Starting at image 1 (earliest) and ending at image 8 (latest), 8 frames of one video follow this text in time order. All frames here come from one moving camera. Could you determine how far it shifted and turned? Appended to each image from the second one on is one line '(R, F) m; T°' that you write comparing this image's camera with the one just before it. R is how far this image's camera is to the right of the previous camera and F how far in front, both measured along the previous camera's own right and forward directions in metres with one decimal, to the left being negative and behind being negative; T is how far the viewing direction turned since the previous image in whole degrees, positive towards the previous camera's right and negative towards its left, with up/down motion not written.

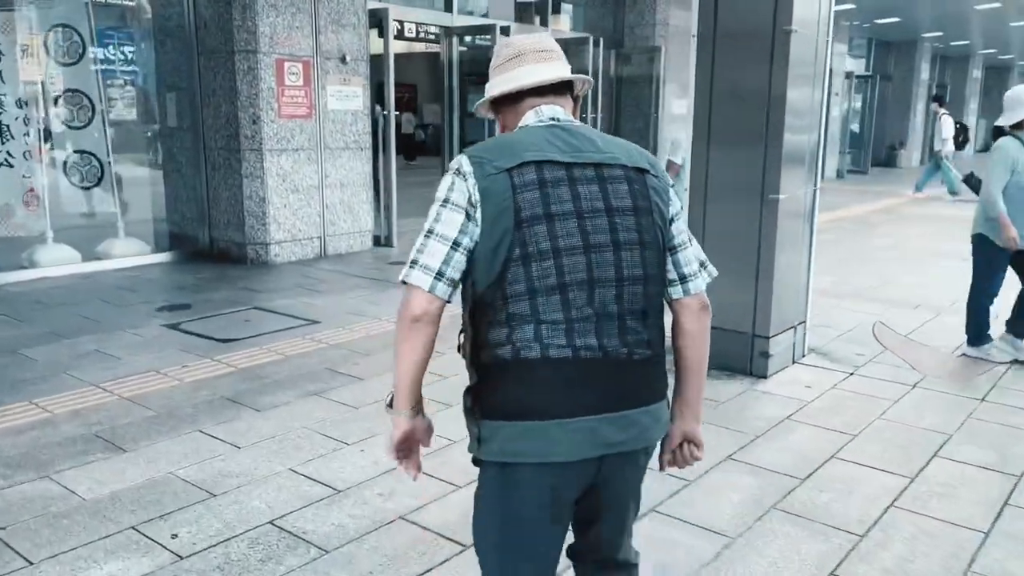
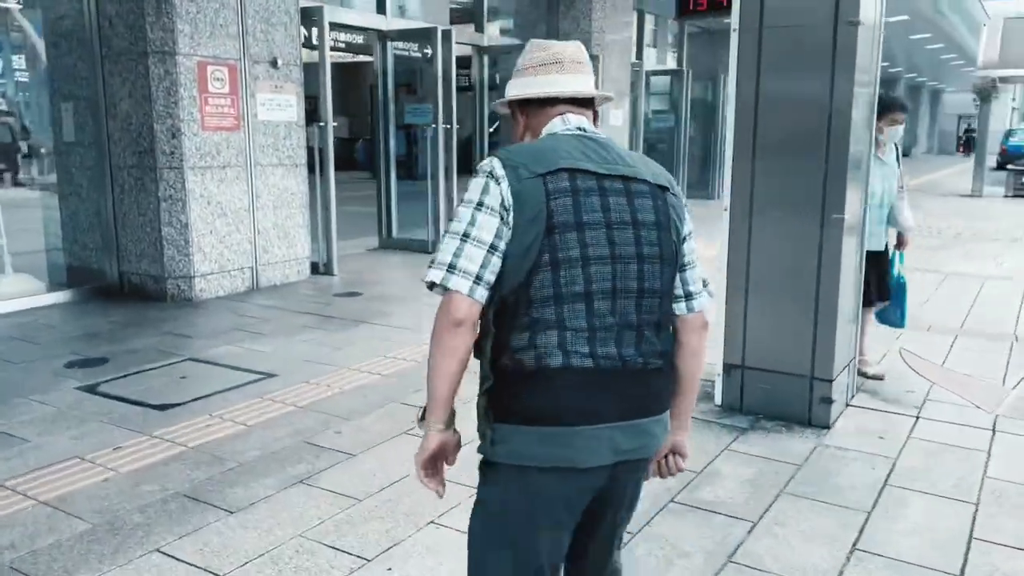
(-0.6, +0.9) m; +7°
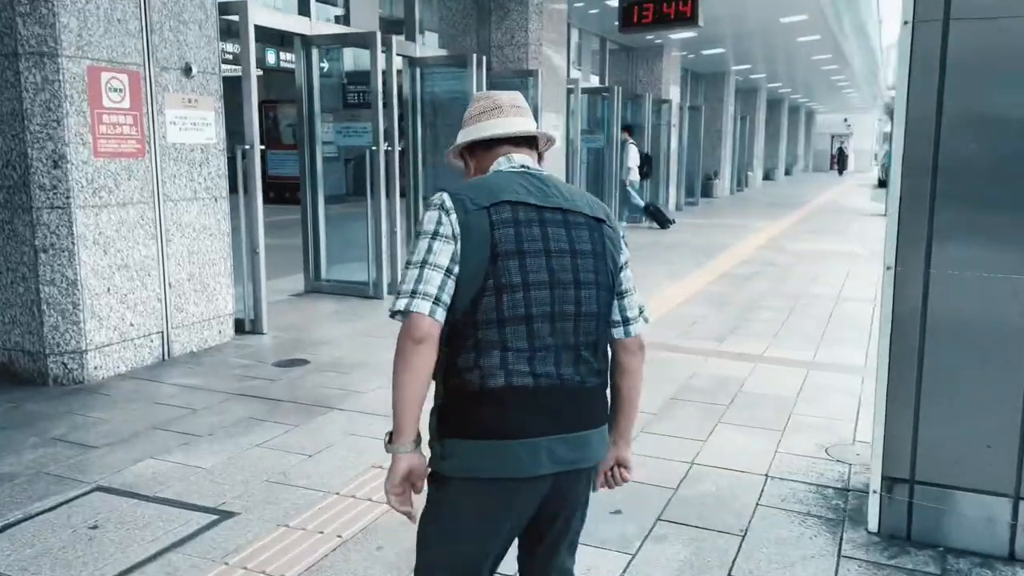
(-0.8, +1.4) m; +8°
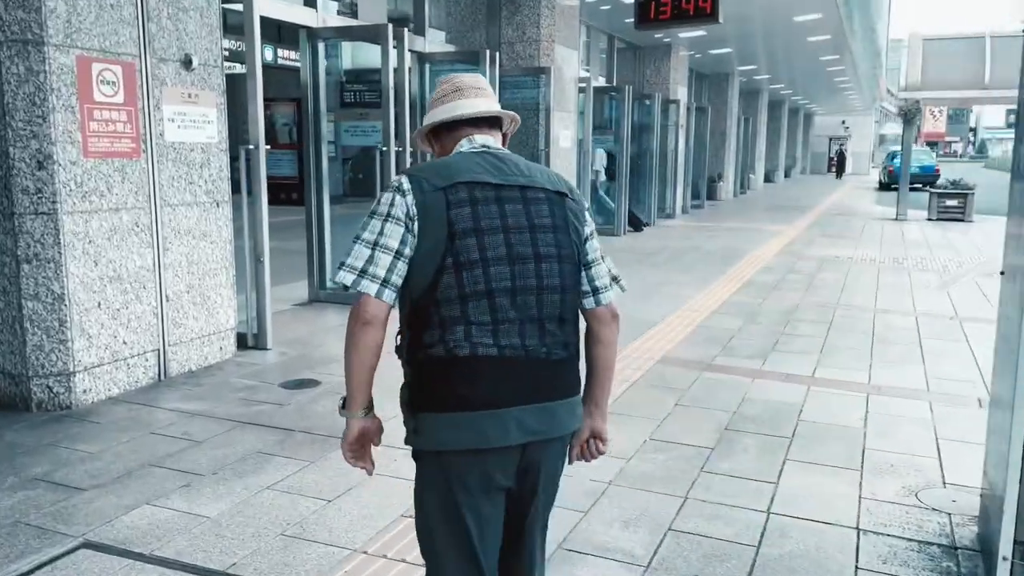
(-0.3, +0.5) m; +1°
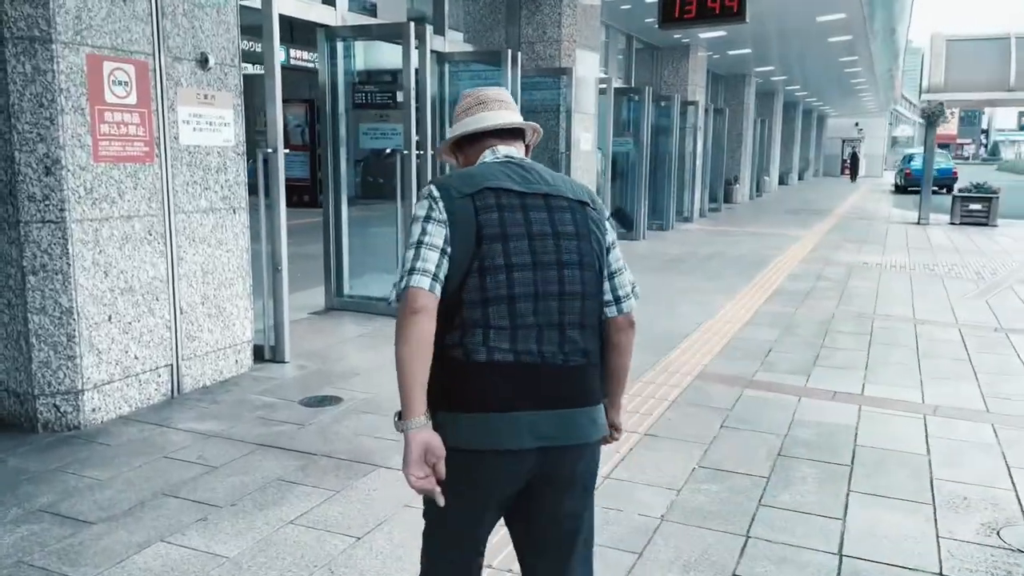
(-0.2, +0.3) m; -1°
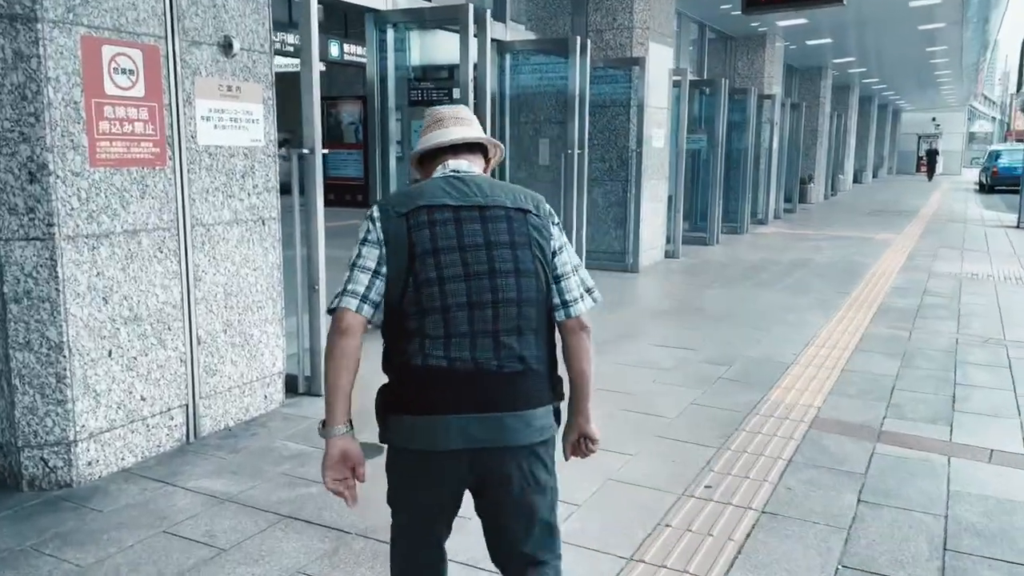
(-0.1, +0.9) m; -4°
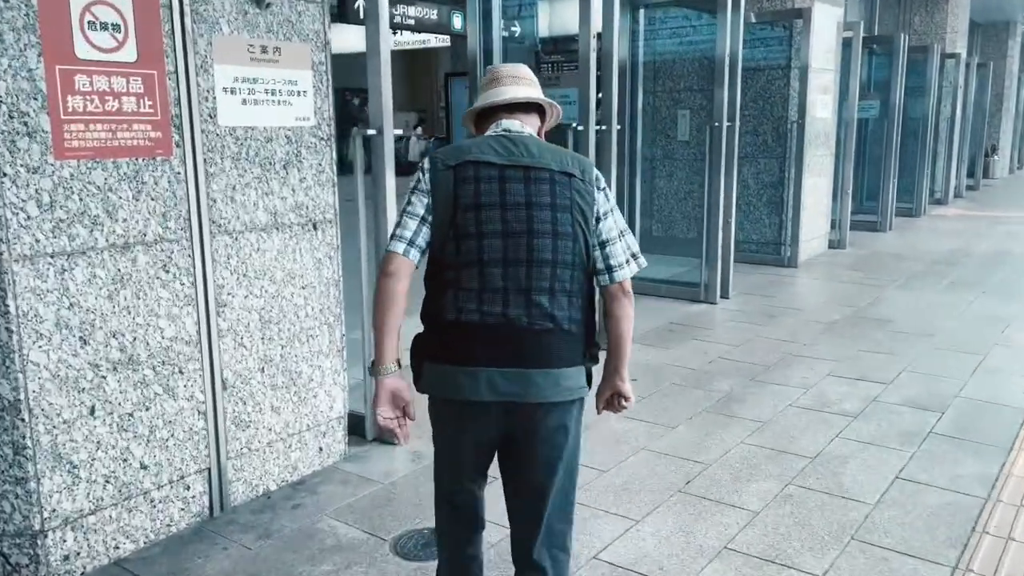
(0.0, +1.3) m; -9°
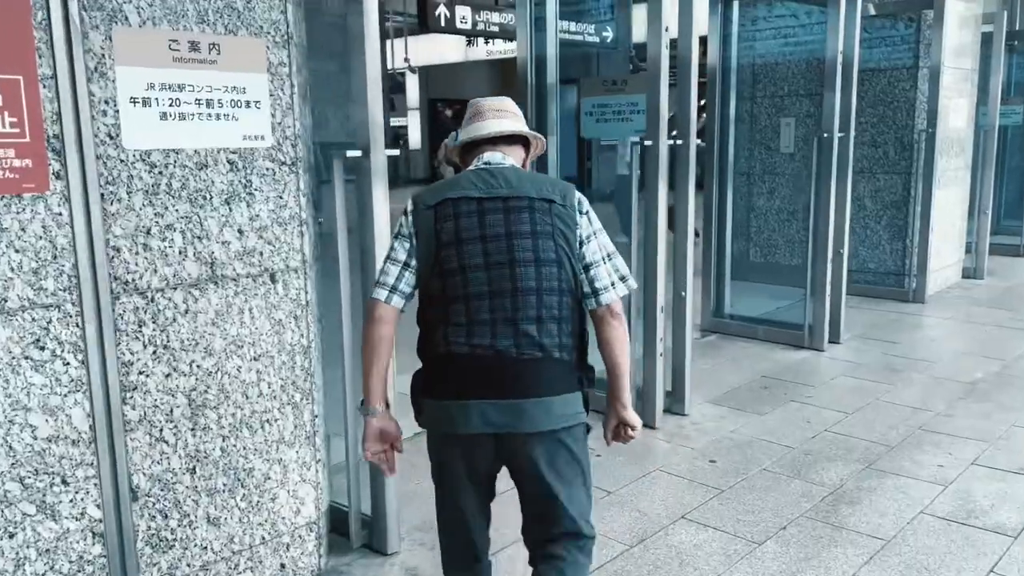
(+0.3, +1.0) m; -7°
